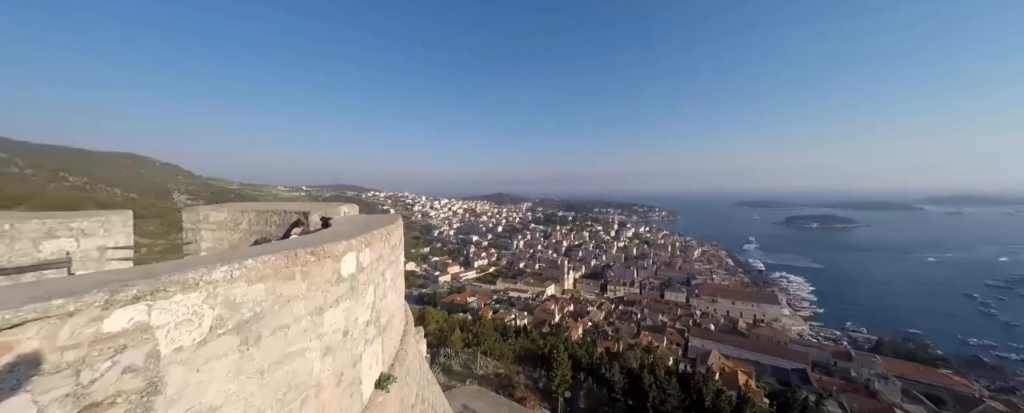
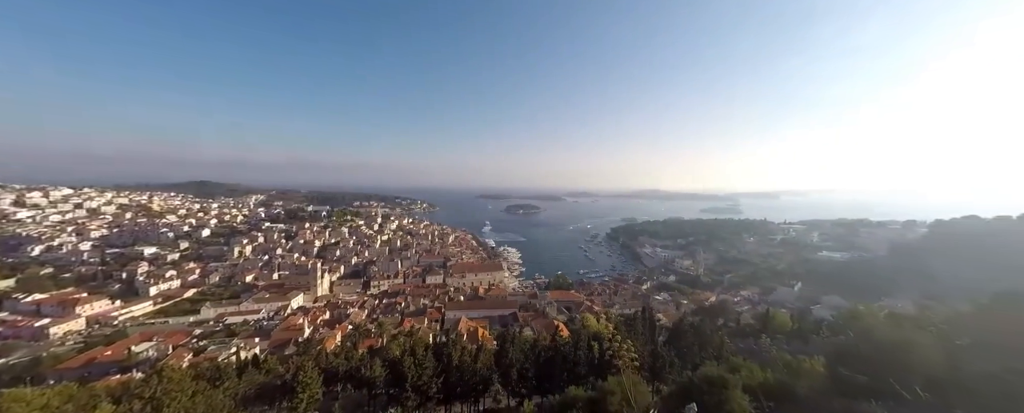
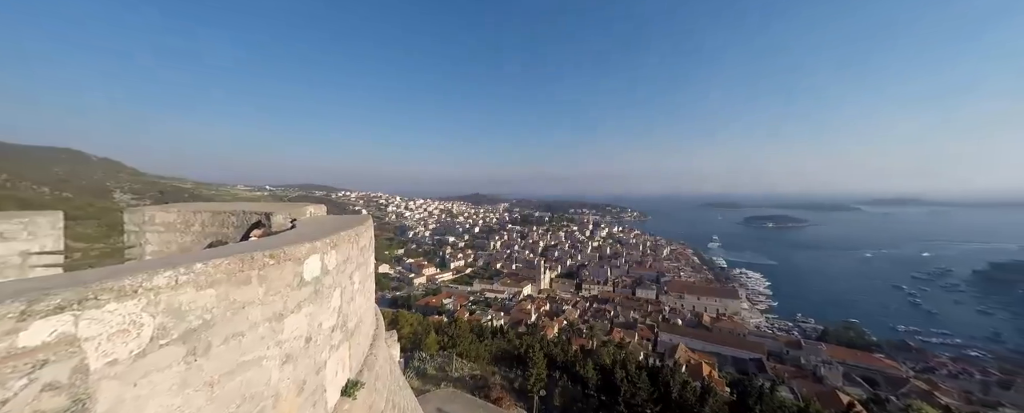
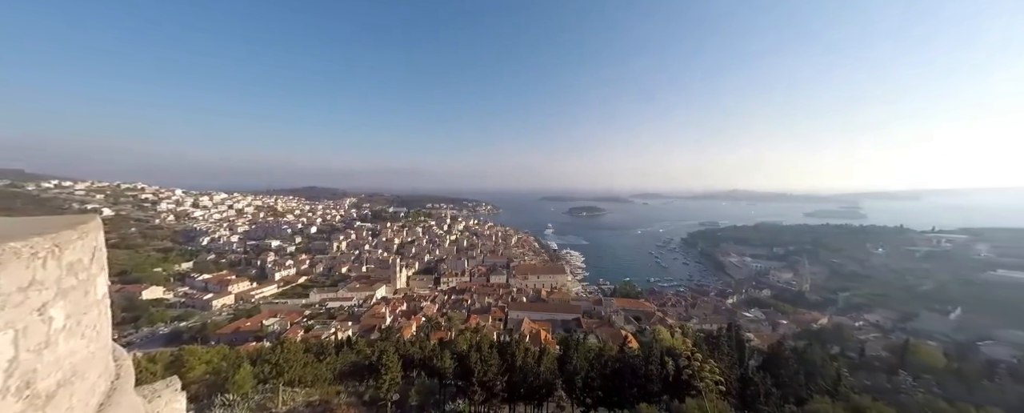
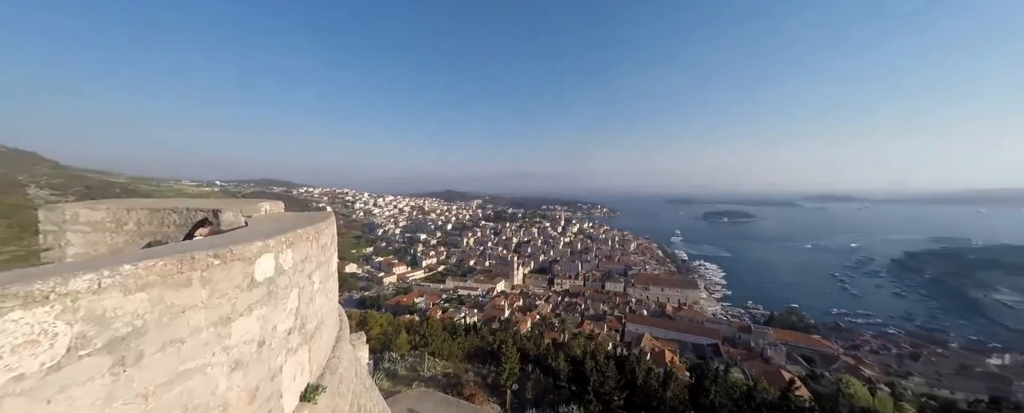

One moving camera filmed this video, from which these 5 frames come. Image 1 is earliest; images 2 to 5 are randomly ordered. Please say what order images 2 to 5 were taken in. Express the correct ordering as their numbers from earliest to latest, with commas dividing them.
3, 5, 4, 2
